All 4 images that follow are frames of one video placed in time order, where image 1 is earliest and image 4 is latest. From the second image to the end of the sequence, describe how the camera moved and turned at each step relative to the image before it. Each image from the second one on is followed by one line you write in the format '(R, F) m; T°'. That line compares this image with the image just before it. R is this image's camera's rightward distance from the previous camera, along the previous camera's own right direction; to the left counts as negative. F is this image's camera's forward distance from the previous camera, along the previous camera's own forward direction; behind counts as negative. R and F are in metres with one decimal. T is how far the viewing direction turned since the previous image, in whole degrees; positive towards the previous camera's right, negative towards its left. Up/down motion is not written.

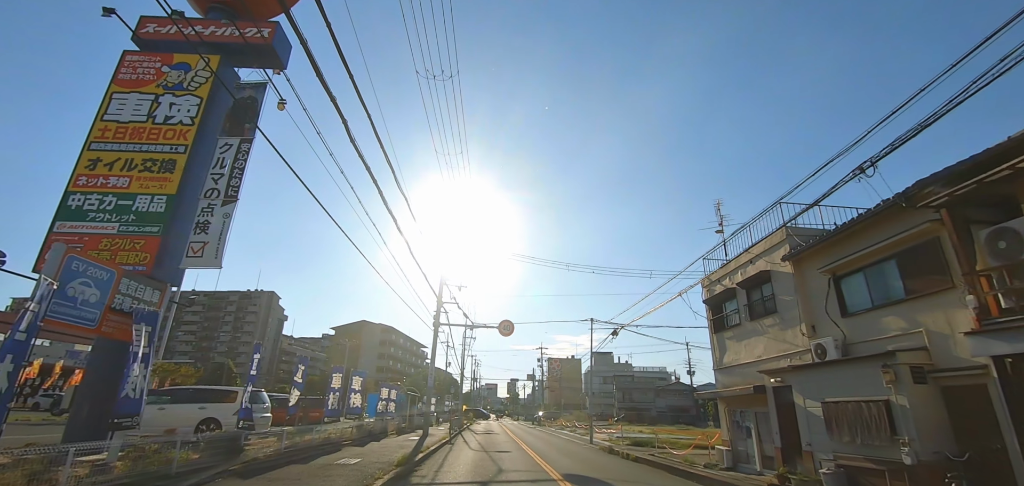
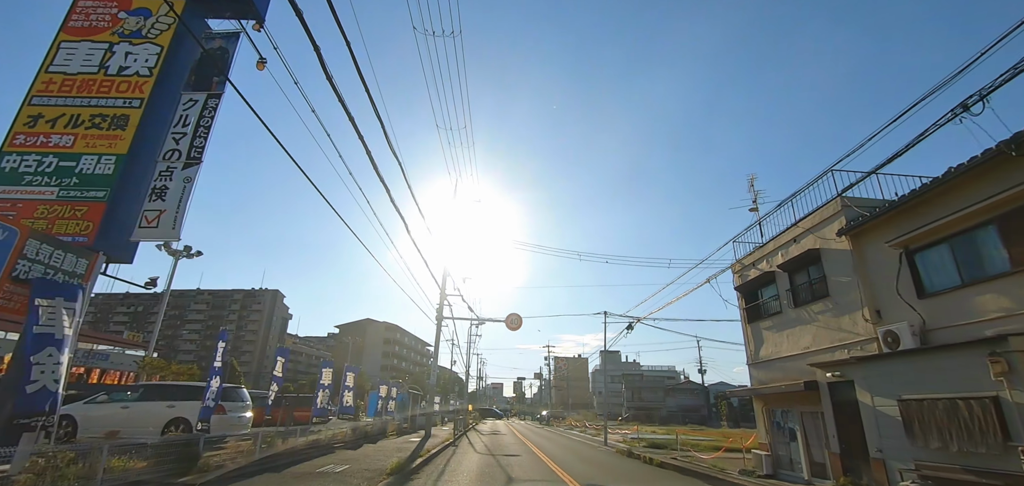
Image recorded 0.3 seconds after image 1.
(-0.1, +1.3) m; -1°
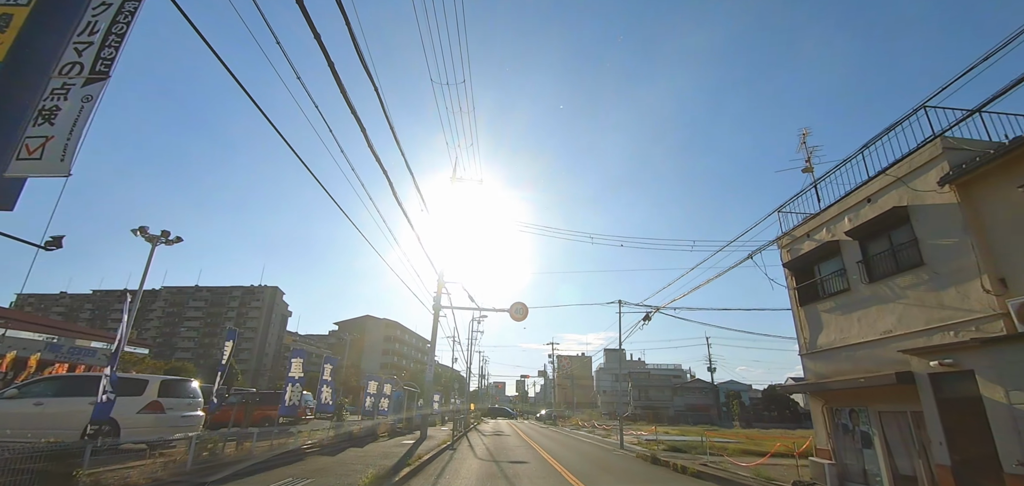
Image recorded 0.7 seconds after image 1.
(-0.1, +1.8) m; 0°
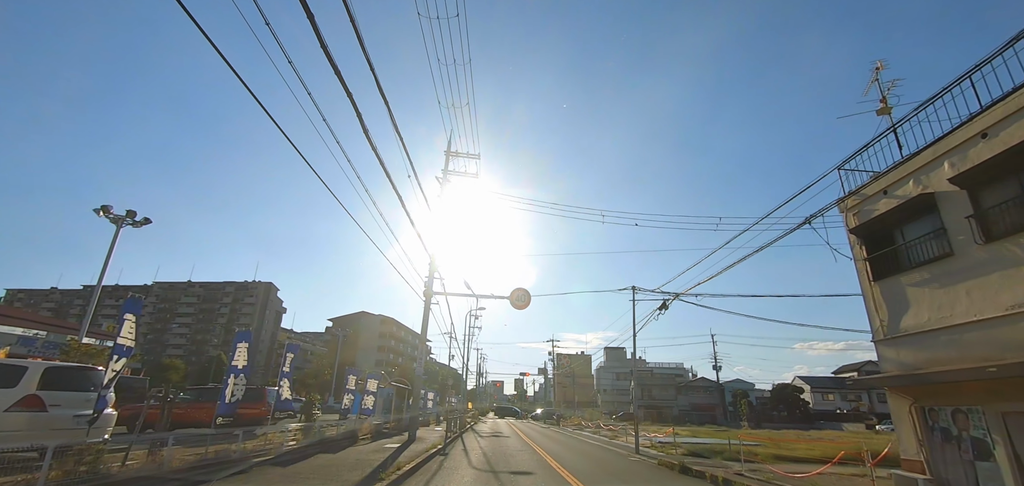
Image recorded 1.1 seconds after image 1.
(-0.1, +1.8) m; 0°
